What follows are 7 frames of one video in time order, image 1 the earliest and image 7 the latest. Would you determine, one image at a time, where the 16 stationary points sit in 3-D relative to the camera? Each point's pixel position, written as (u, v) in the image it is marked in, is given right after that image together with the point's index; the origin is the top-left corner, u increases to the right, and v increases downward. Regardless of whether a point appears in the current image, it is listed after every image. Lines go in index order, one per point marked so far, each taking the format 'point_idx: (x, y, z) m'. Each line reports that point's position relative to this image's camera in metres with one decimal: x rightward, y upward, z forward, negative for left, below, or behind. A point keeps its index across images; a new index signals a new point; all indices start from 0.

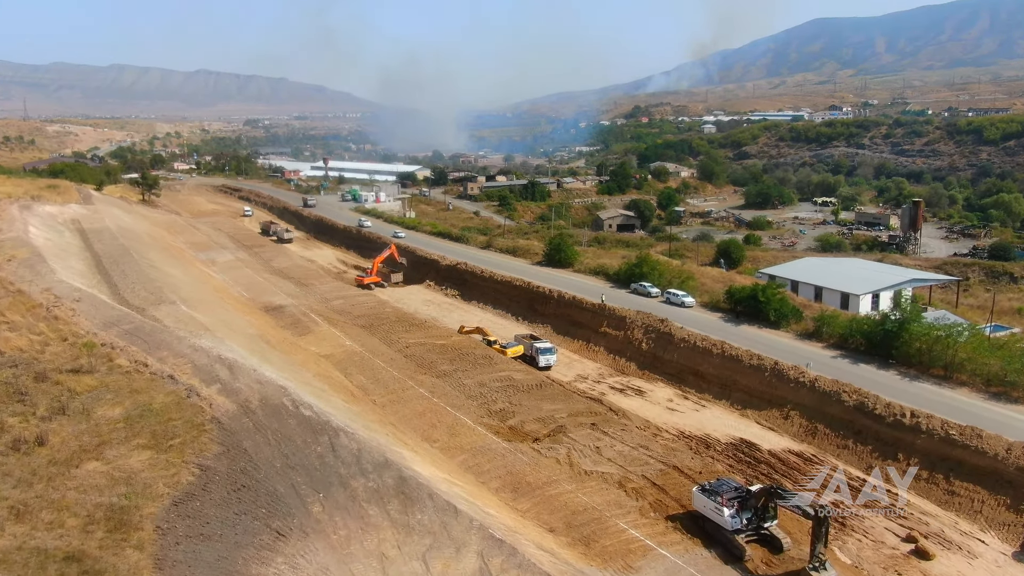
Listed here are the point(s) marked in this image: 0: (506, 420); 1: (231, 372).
0: (-0.1, -2.5, +17.0) m
1: (-4.1, -1.3, +13.3) m
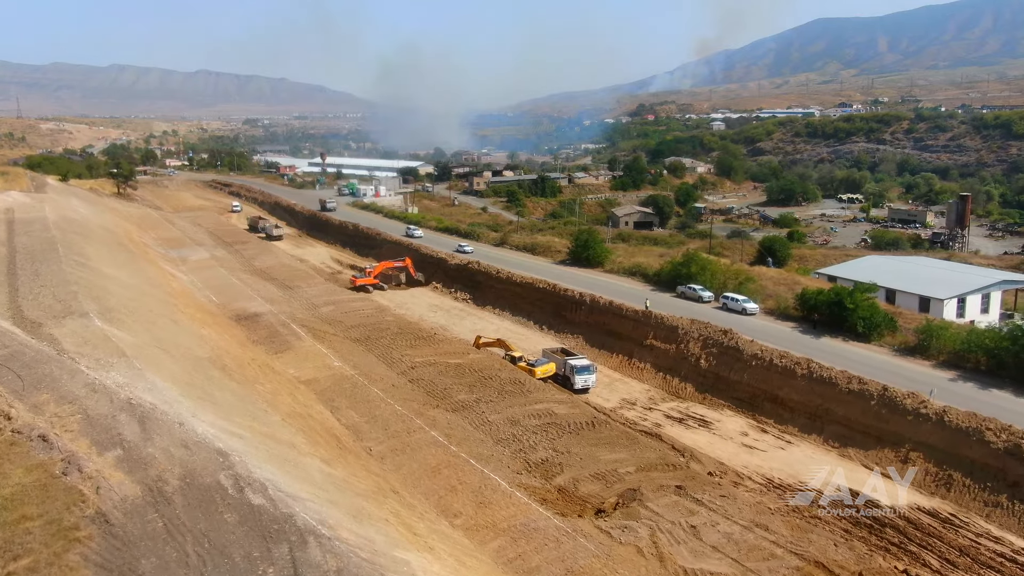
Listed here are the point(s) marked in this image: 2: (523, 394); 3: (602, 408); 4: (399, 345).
0: (+0.5, -2.6, +12.2) m
1: (-3.5, -1.4, +8.5) m
2: (+0.2, -1.8, +15.6) m
3: (+1.9, -2.6, +19.7) m
4: (-2.4, -1.2, +18.8) m
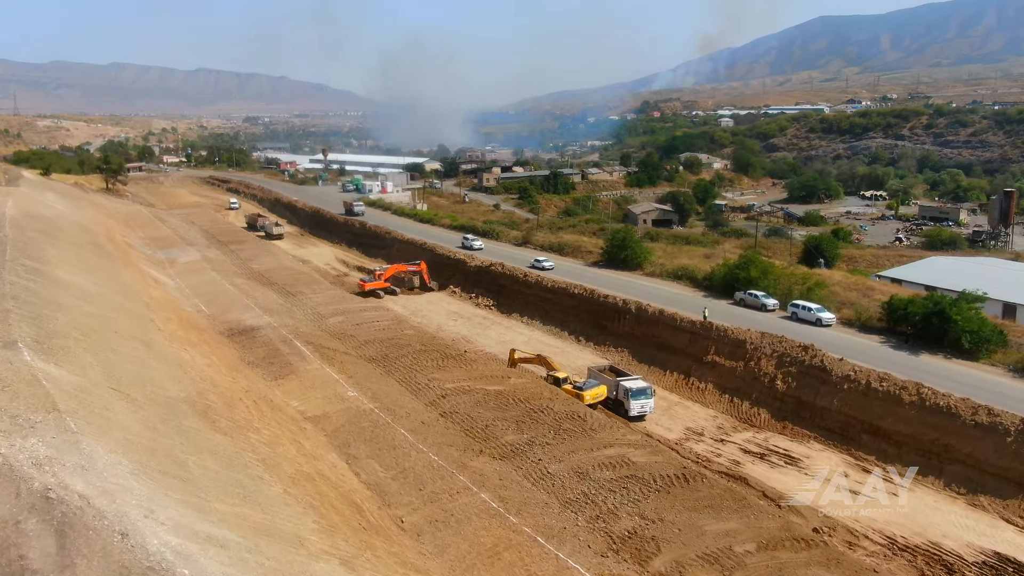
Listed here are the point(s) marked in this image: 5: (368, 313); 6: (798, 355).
0: (+1.4, -2.8, +9.1) m
1: (-2.7, -1.5, +5.3) m
2: (+1.0, -2.0, +12.4) m
3: (+2.8, -2.8, +16.6) m
4: (-1.5, -1.4, +15.7) m
5: (-3.2, -0.6, +19.8) m
6: (+5.6, -1.3, +17.9) m
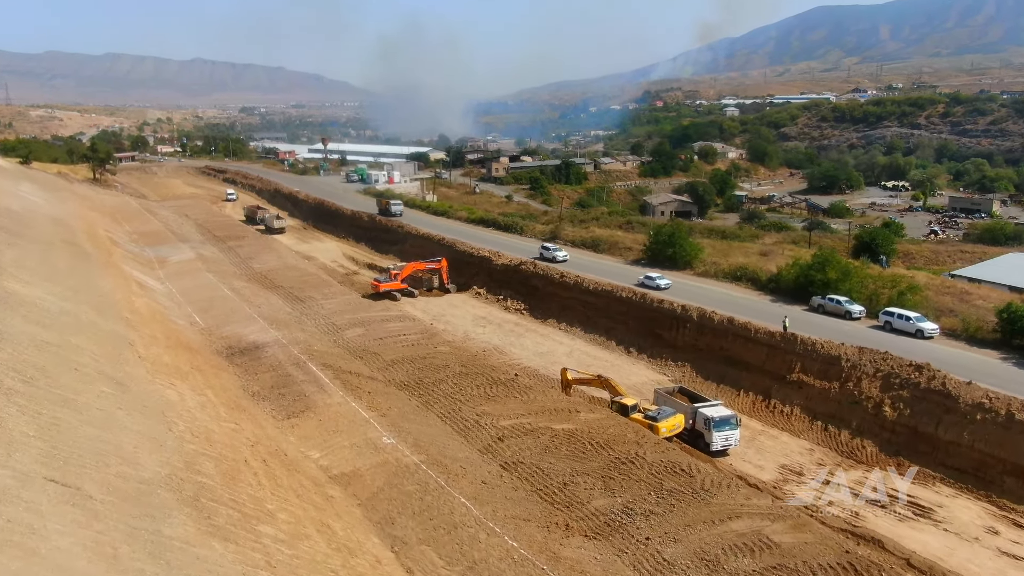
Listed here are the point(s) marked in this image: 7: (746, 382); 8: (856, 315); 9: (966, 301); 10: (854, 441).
0: (+2.3, -3.0, +6.1) m
1: (-1.7, -1.8, +2.4) m
2: (+2.0, -2.2, +9.5) m
3: (+3.7, -2.9, +13.6) m
4: (-0.6, -1.5, +12.7) m
5: (-2.3, -0.7, +16.9) m
6: (+6.6, -1.5, +14.9) m
7: (+4.5, -1.8, +17.3) m
8: (+6.9, -0.5, +18.2) m
9: (+9.4, -0.2, +18.7) m
10: (+5.6, -2.5, +14.9) m
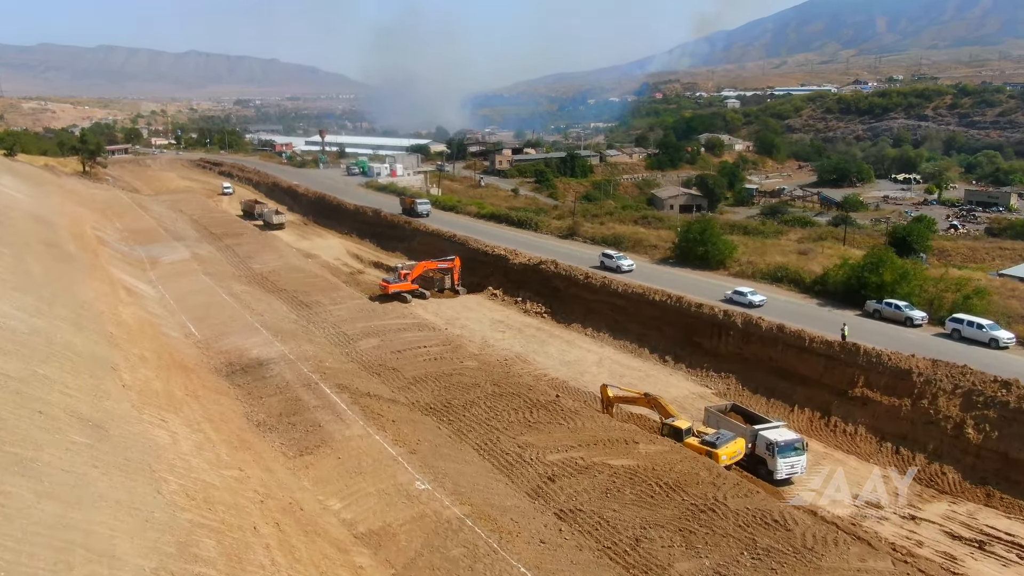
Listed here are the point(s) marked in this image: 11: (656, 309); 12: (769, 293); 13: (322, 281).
0: (+2.9, -3.1, +4.5) m
1: (-1.1, -2.0, +0.7) m
2: (+2.5, -2.3, +7.8) m
3: (+4.2, -3.0, +12.0) m
4: (-0.1, -1.7, +11.0) m
5: (-1.7, -0.8, +15.2) m
6: (+7.1, -1.6, +13.3) m
7: (+5.0, -1.9, +15.7) m
8: (+7.5, -0.6, +16.5) m
9: (+9.9, -0.3, +17.1) m
10: (+6.2, -2.6, +13.2) m
11: (+3.1, -0.4, +19.3) m
12: (+5.5, -0.1, +19.7) m
13: (-4.0, +0.1, +19.2) m
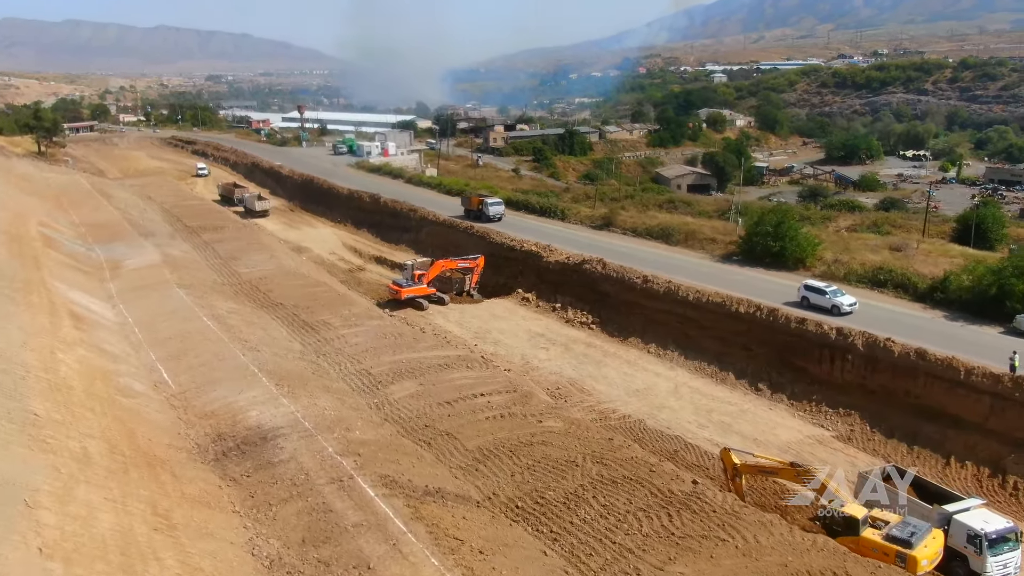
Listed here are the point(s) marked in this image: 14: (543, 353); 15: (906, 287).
0: (+4.2, -3.7, +0.9) m
1: (+0.3, -2.7, -3.0) m
2: (+3.7, -2.8, +4.2) m
3: (+5.3, -3.4, +8.5) m
4: (+1.1, -2.0, +7.4) m
5: (-0.7, -1.1, +11.4) m
6: (+8.2, -1.8, +9.8) m
7: (+6.0, -2.1, +12.1) m
8: (+8.4, -0.8, +13.0) m
9: (+10.9, -0.4, +13.6) m
10: (+7.2, -2.9, +9.8) m
11: (+4.0, -0.6, +15.7) m
12: (+6.4, -0.2, +16.1) m
13: (-3.1, -0.1, +15.4) m
14: (+0.6, -1.2, +16.6) m
15: (+7.0, +0.1, +16.5) m
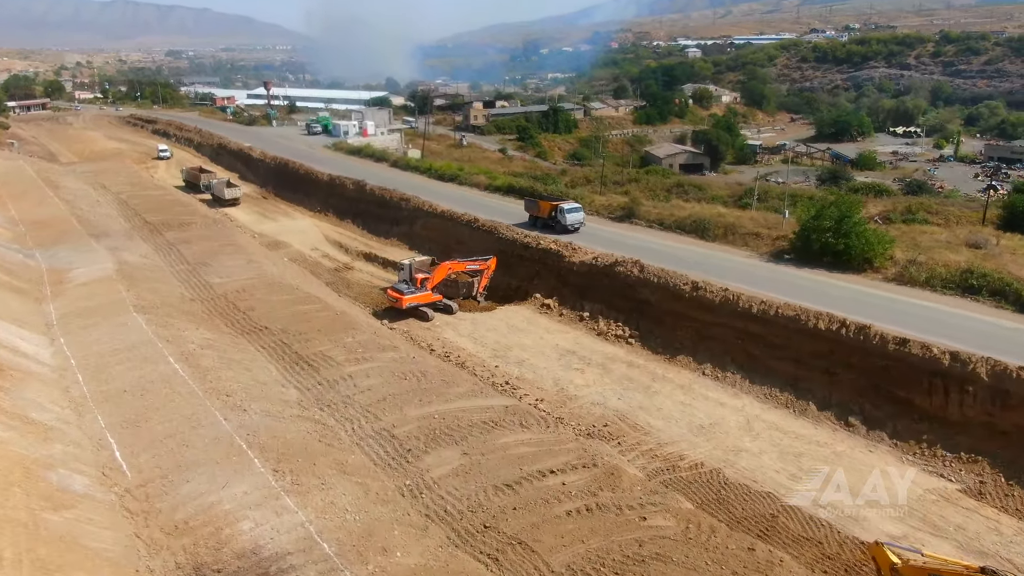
0: (+5.2, -4.2, -1.6) m
1: (+1.5, -3.3, -5.6) m
2: (+4.6, -3.3, +1.7) m
3: (+6.1, -3.7, +6.0) m
4: (+1.9, -2.5, +4.7) m
5: (-0.1, -1.4, +8.7) m
6: (+8.9, -2.1, +7.4) m
7: (+6.6, -2.4, +9.7) m
8: (+9.0, -1.0, +10.6) m
9: (+11.5, -0.6, +11.3) m
10: (+8.0, -3.2, +7.3) m
11: (+4.5, -0.8, +13.1) m
12: (+6.9, -0.4, +13.6) m
13: (-2.6, -0.3, +12.6) m
14: (+1.1, -1.4, +13.9) m
15: (+7.5, -0.1, +14.0) m
